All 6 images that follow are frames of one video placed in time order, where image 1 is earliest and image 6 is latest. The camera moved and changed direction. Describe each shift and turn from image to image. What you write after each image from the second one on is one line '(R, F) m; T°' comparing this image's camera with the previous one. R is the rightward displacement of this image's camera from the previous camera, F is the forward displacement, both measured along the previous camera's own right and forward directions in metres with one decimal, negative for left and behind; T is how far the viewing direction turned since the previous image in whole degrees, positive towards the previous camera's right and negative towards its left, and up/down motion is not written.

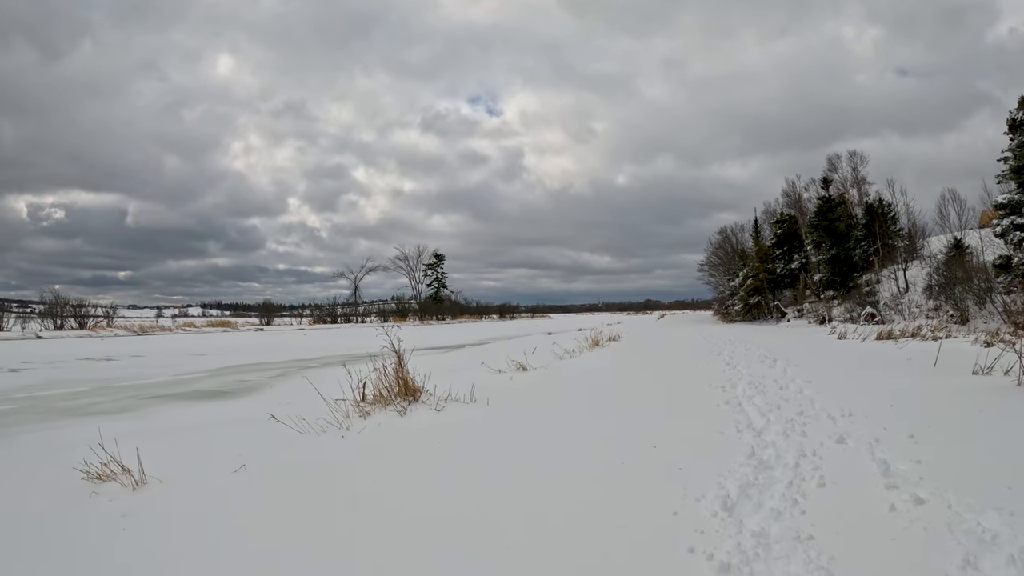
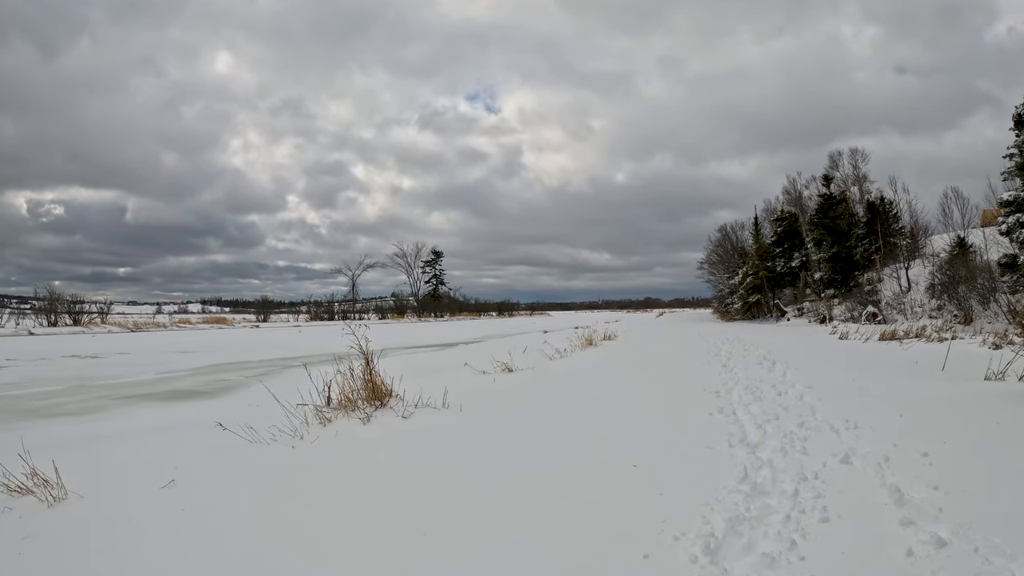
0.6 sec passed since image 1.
(+0.2, +0.4) m; 0°
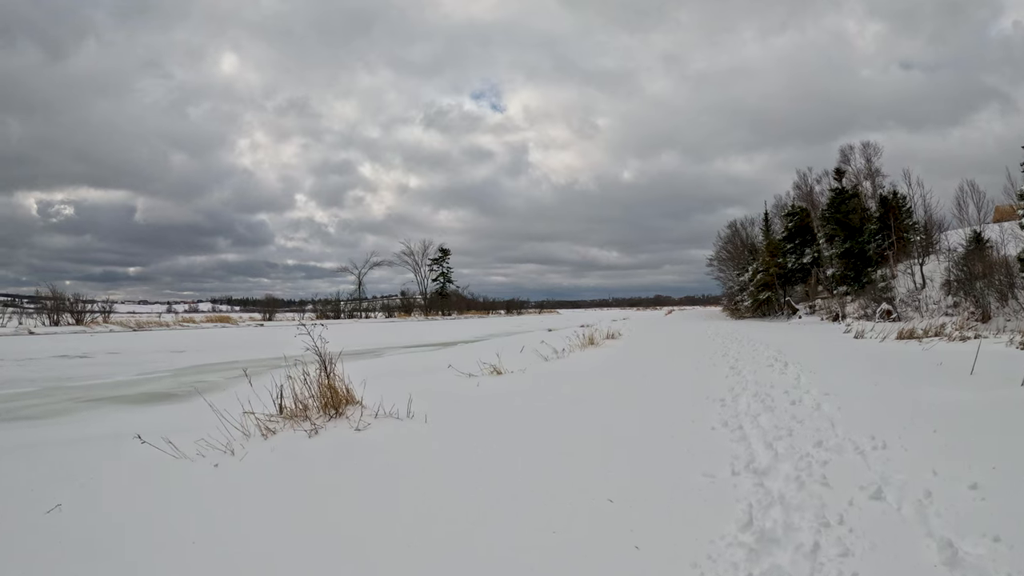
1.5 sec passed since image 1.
(+0.3, +0.6) m; -1°
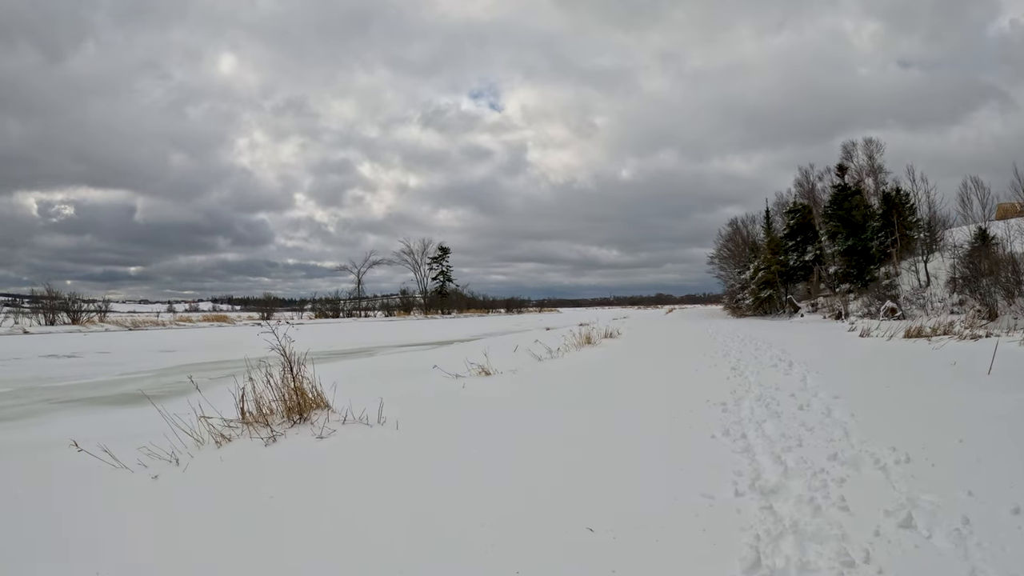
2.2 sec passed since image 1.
(+0.2, +0.4) m; 0°
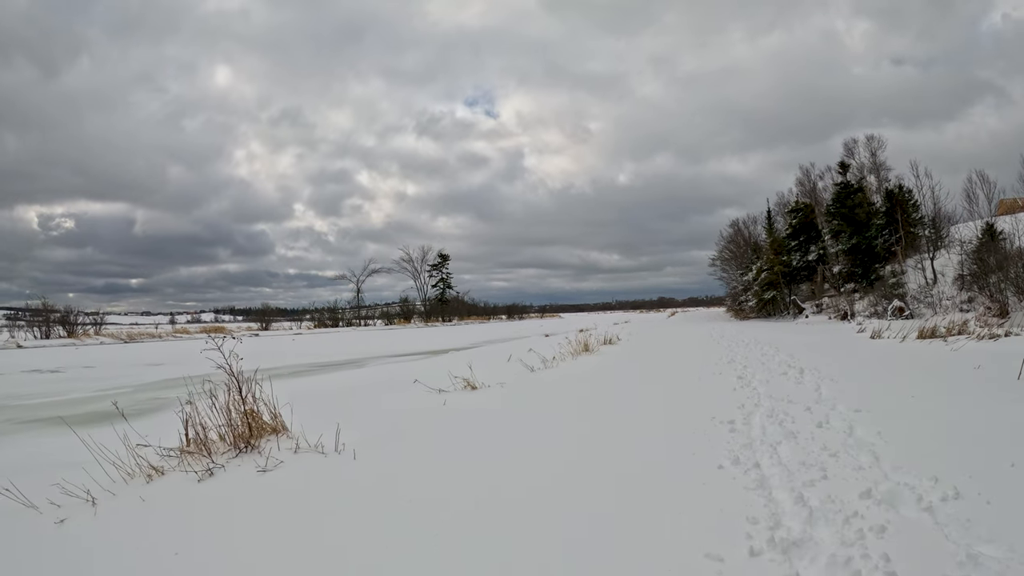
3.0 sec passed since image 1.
(+0.2, +0.5) m; 0°
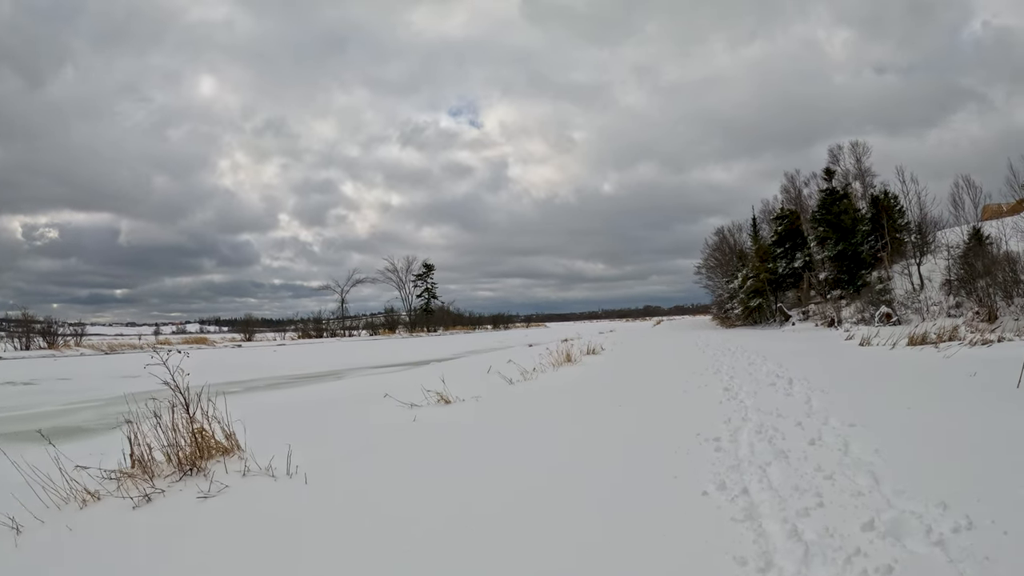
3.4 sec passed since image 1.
(+0.2, +0.3) m; +1°
